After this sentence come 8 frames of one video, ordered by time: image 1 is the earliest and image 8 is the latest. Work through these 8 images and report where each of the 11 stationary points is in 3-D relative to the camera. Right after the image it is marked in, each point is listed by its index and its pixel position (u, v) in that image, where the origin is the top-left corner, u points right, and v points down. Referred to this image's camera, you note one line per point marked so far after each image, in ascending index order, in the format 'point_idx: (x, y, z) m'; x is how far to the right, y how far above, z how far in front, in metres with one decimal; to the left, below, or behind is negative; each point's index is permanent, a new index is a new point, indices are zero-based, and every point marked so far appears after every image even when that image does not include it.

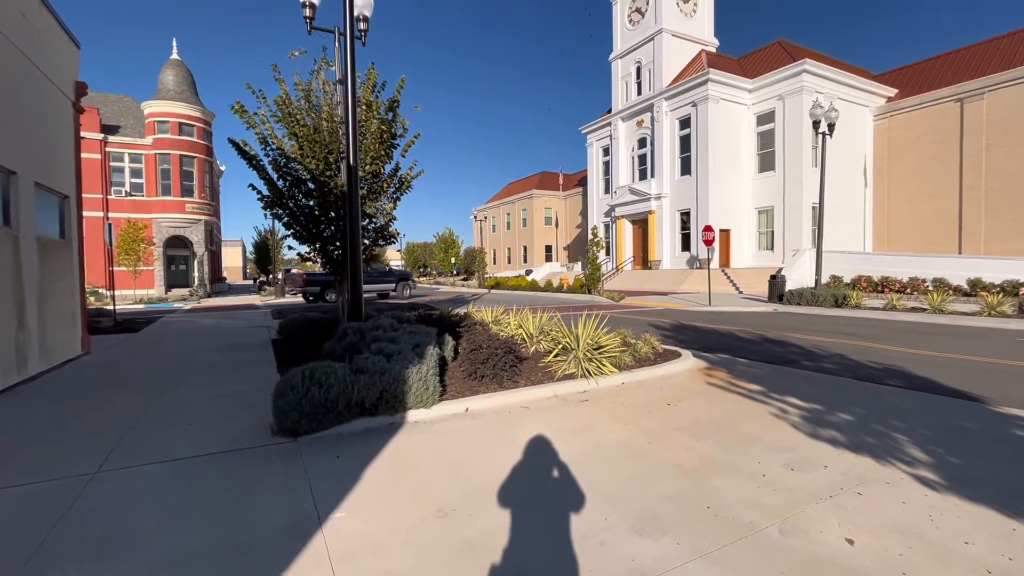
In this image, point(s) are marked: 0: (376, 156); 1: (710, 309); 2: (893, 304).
0: (-2.8, +2.7, +9.7) m
1: (+6.8, -0.8, +16.5) m
2: (+11.9, -0.5, +15.0) m
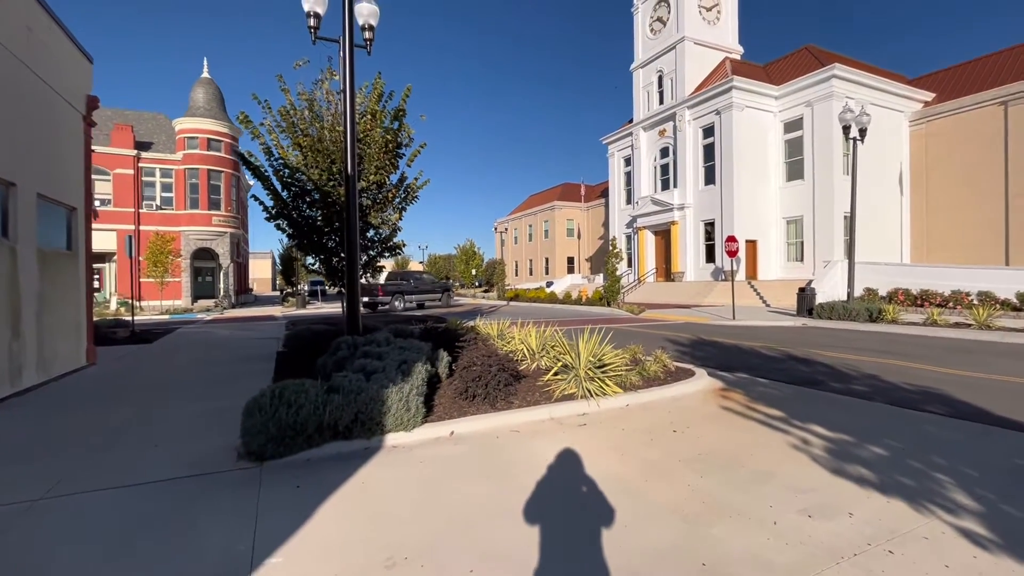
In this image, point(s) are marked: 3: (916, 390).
0: (-2.6, +2.5, +9.6) m
1: (+7.3, -1.2, +15.7) m
2: (+12.3, -0.9, +14.0) m
3: (+5.2, -1.3, +6.2) m
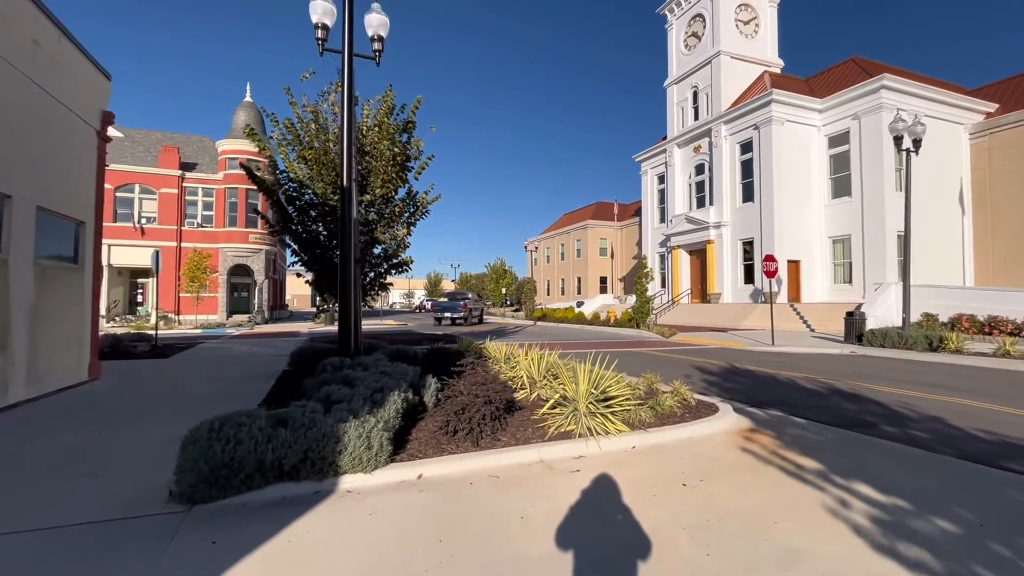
0: (-2.4, +2.1, +9.2) m
1: (+7.9, -1.9, +14.4) m
2: (+12.8, -1.6, +12.4) m
3: (+5.1, -1.6, +5.1) m
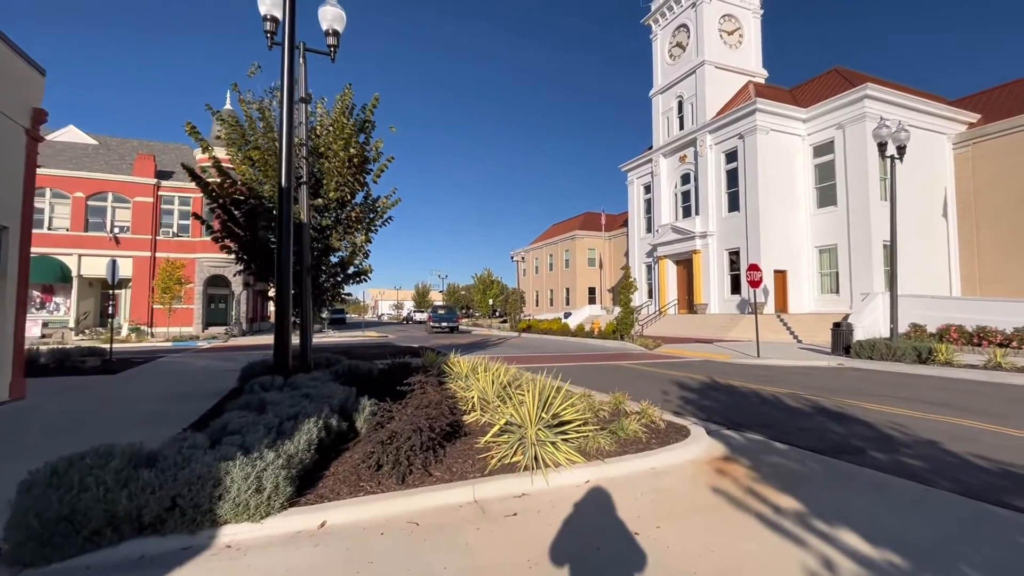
0: (-3.0, +1.9, +8.6) m
1: (+7.2, -2.2, +13.9) m
2: (+12.1, -1.8, +11.9) m
3: (+4.5, -1.7, +4.5) m
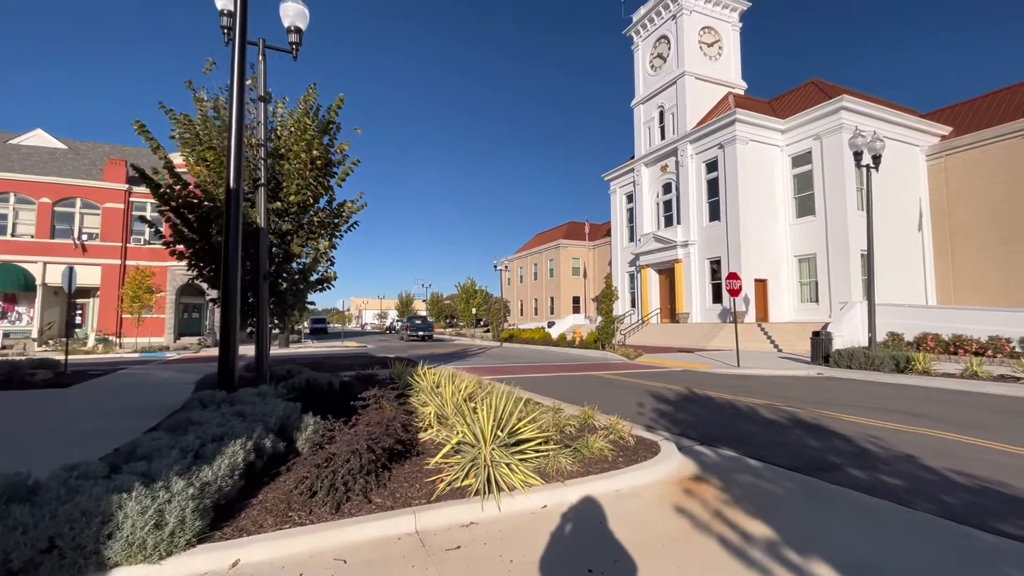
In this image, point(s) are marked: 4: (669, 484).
0: (-3.6, +1.8, +8.2) m
1: (+6.5, -2.4, +13.7) m
2: (+11.5, -2.0, +11.9) m
3: (+4.1, -1.8, +4.3) m
4: (+1.4, -1.7, +4.2) m
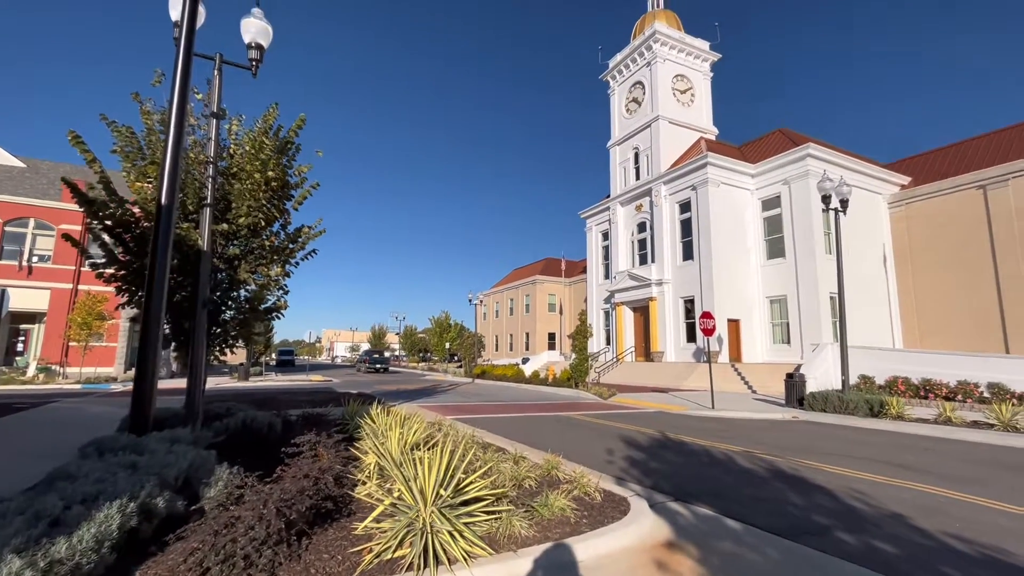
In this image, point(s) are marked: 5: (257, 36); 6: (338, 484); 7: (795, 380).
0: (-4.1, +1.3, +7.6) m
1: (+5.6, -3.5, +13.3) m
2: (+10.6, -3.1, +11.7) m
3: (+3.7, -2.1, +3.8) m
4: (+1.0, -2.0, +3.6) m
5: (-4.2, +4.1, +7.9) m
6: (-1.5, -1.7, +4.2) m
7: (+9.0, -2.9, +15.3) m
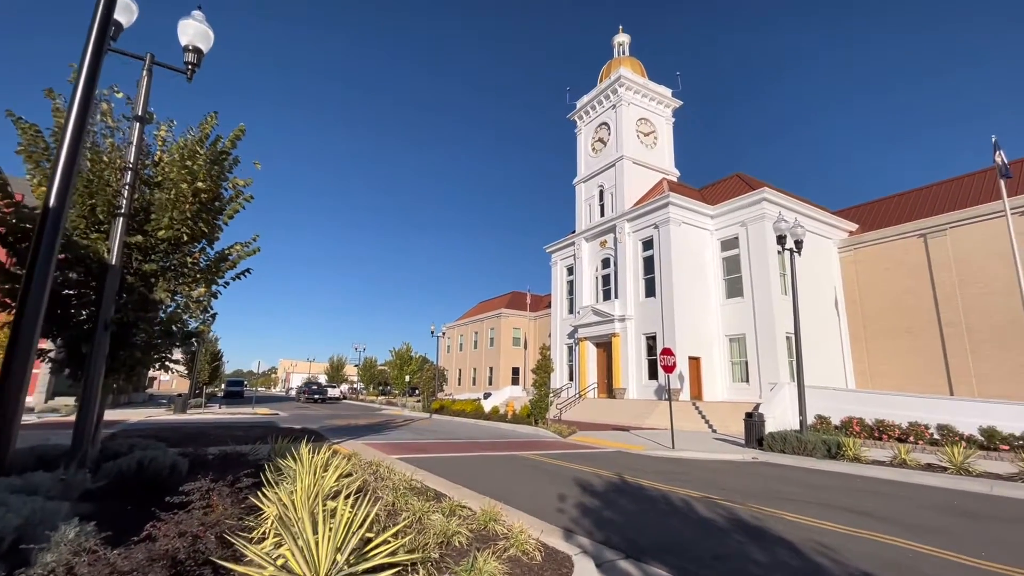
0: (-4.8, +1.0, +6.9) m
1: (+4.3, -4.5, +12.9) m
2: (+9.5, -4.1, +11.7) m
3: (+3.1, -2.4, +3.4) m
4: (+0.4, -2.2, +3.1) m
5: (-4.9, +3.8, +7.3) m
6: (-2.0, -1.8, +3.4) m
7: (+7.6, -4.1, +15.1) m
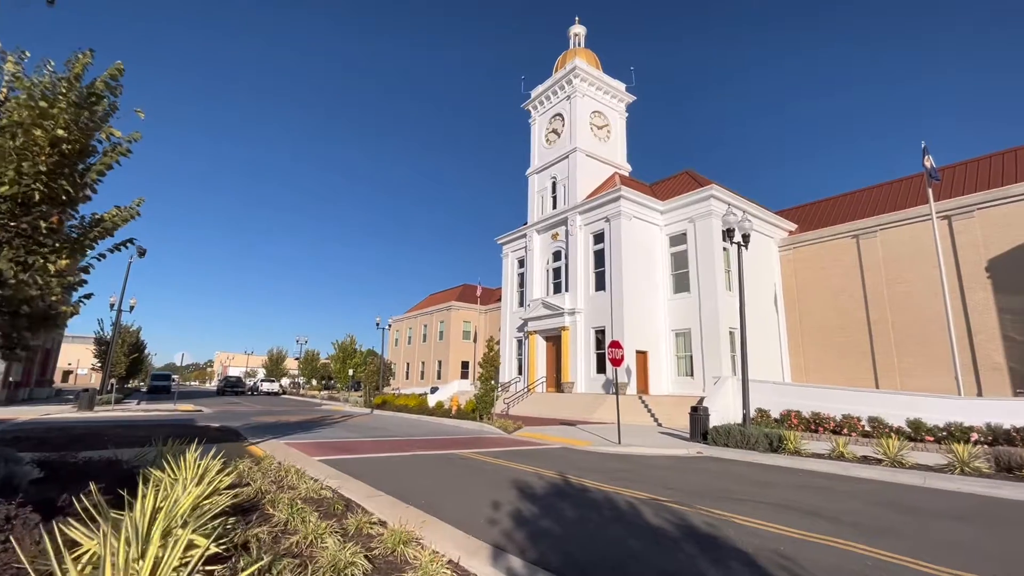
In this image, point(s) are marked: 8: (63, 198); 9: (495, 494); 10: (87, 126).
0: (-5.6, +1.4, +5.6) m
1: (+2.8, -4.2, +12.5) m
2: (+8.1, -4.0, +11.8) m
3: (+2.6, -2.2, +2.9) m
4: (-0.1, -2.0, +2.3) m
5: (-5.6, +4.2, +6.0) m
6: (-2.6, -1.6, +2.4) m
7: (+5.9, -3.9, +15.0) m
8: (-5.6, +1.1, +6.0) m
9: (-0.3, -2.8, +6.6) m
10: (-5.4, +2.0, +6.1) m
